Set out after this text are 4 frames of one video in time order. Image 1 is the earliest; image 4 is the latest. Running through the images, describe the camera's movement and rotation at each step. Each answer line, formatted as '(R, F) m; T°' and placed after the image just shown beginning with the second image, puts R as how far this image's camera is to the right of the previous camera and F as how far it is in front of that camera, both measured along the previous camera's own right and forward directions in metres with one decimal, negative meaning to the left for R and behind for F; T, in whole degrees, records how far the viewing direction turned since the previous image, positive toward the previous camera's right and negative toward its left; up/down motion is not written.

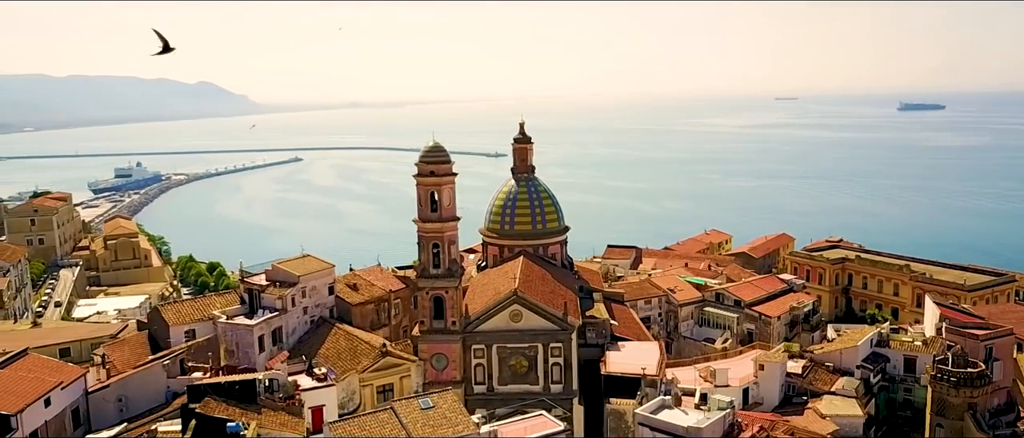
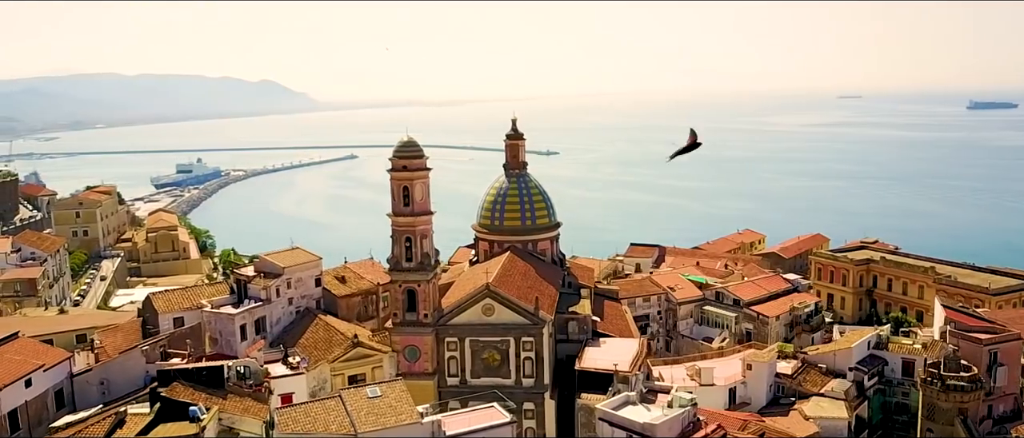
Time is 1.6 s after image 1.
(+2.7, -0.2) m; -4°
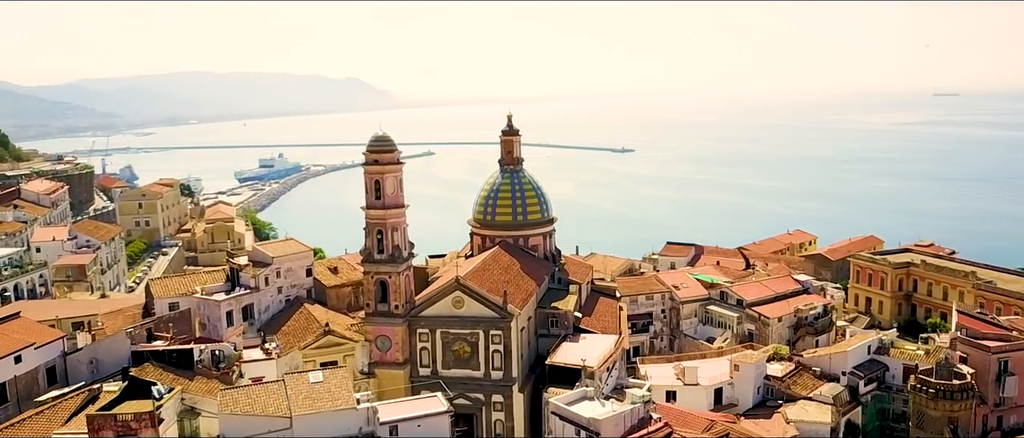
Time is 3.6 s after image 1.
(+3.6, -0.1) m; -6°
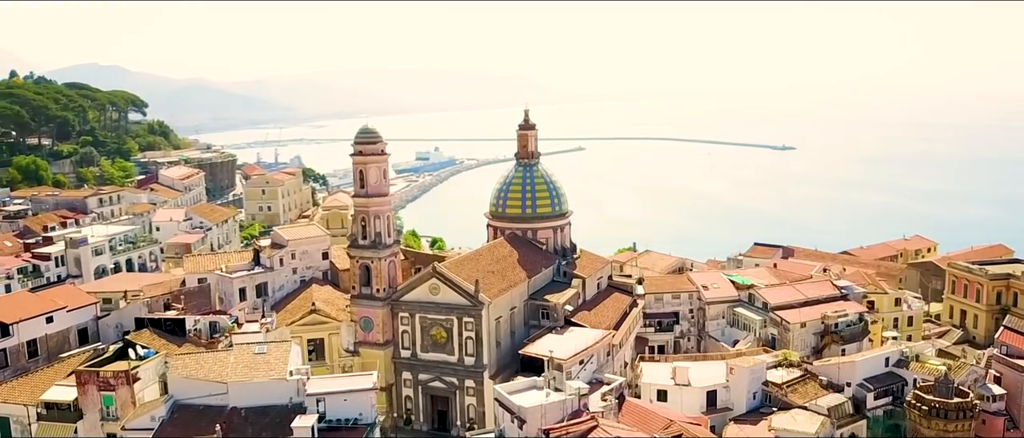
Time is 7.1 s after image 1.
(+6.2, -0.1) m; -11°
